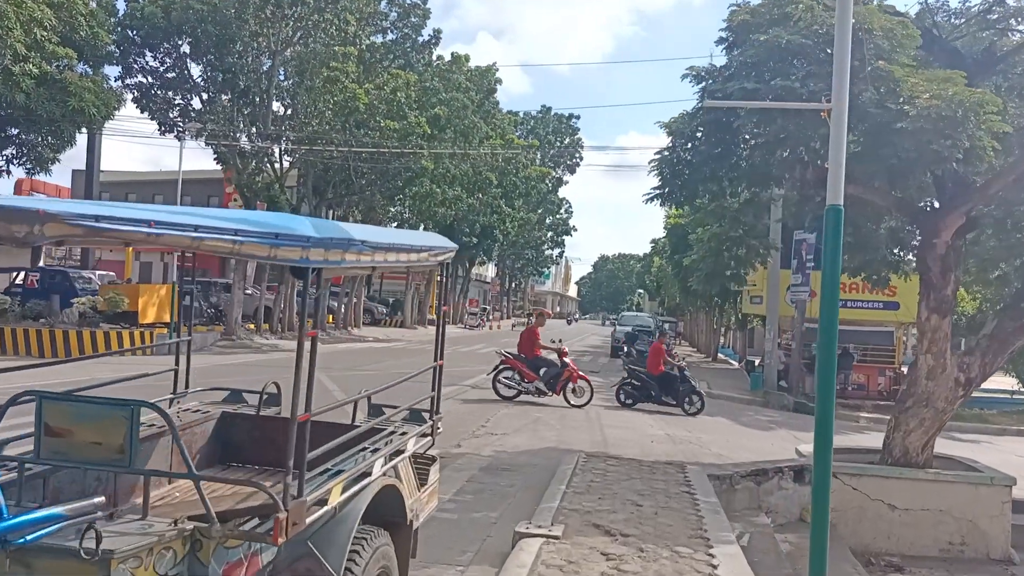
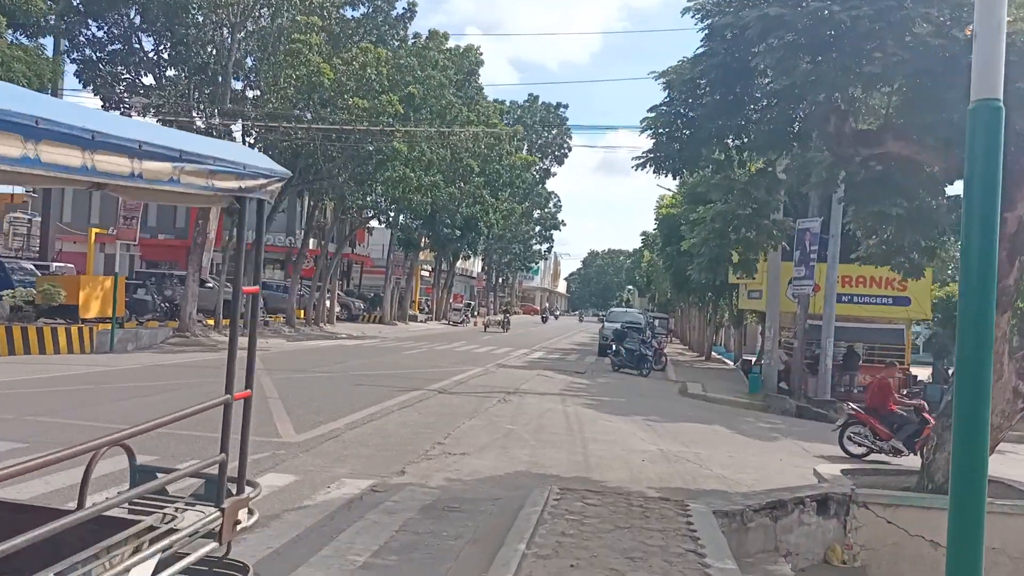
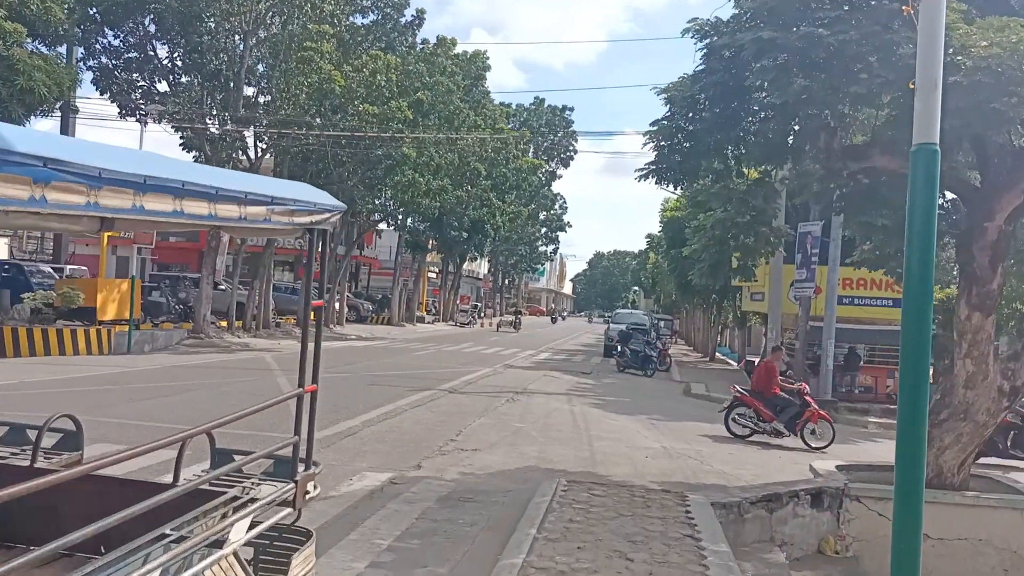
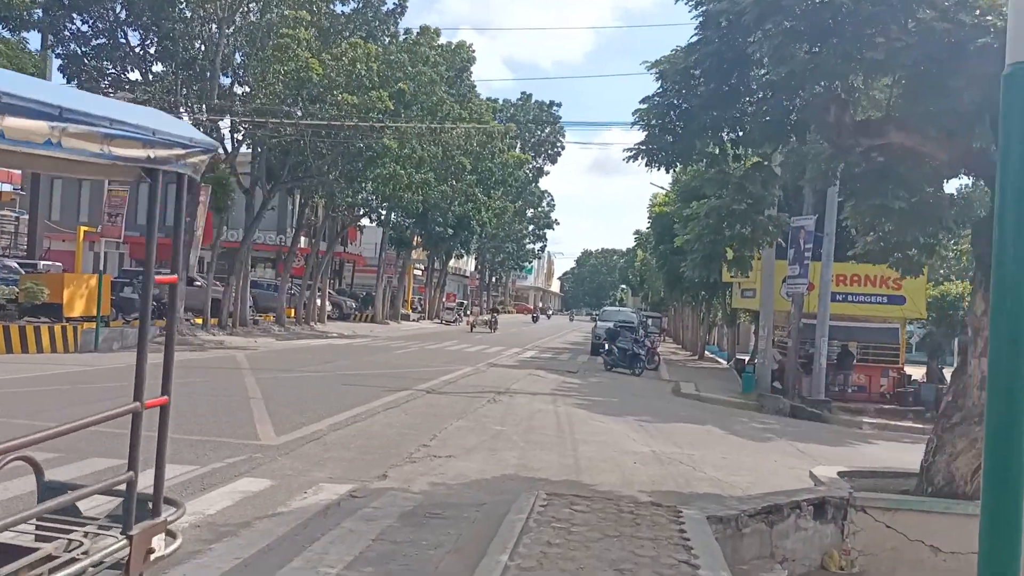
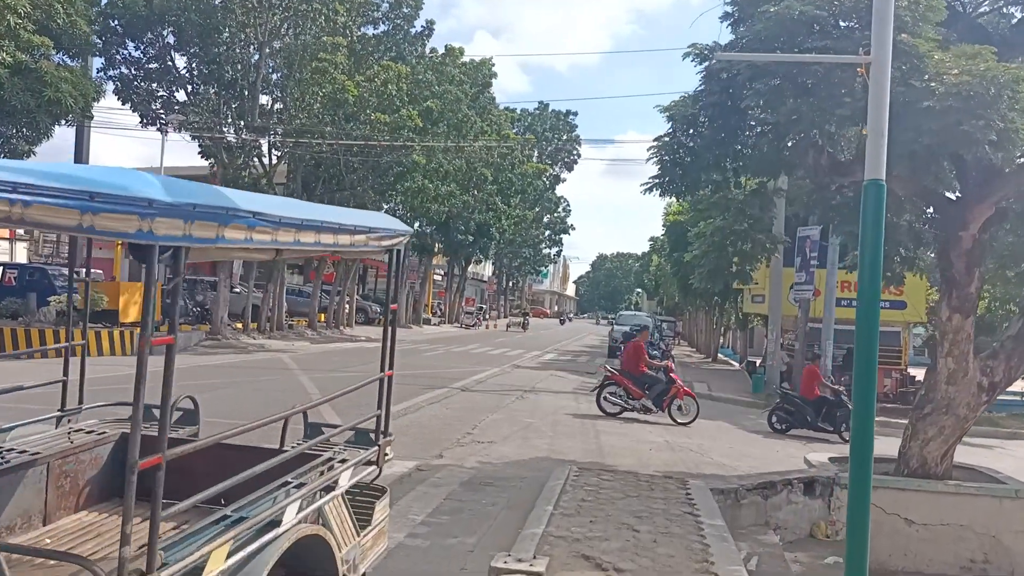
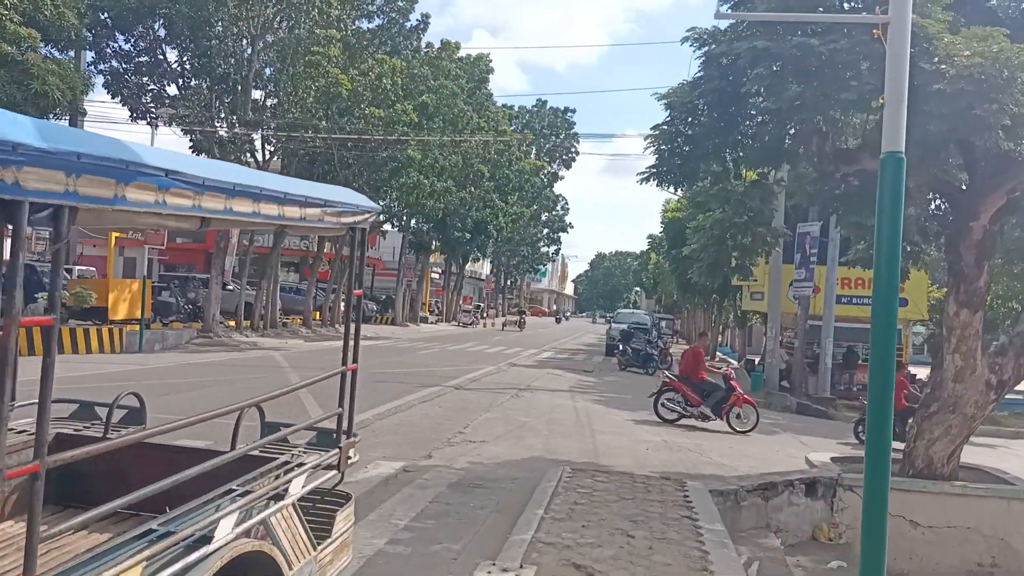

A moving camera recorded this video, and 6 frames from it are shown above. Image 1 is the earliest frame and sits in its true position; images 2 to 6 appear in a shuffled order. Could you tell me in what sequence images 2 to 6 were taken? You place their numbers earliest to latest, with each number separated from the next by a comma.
5, 6, 3, 2, 4
